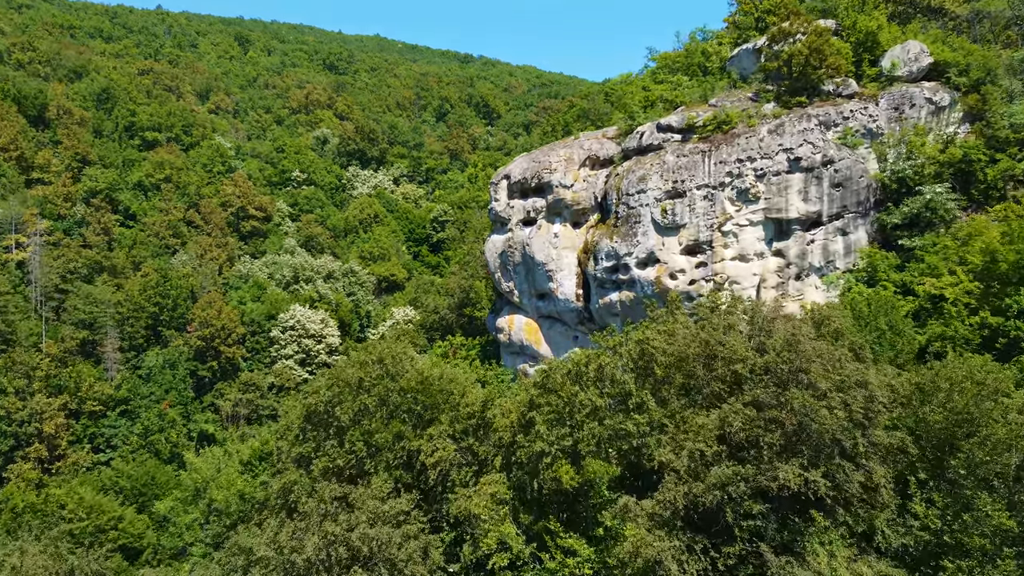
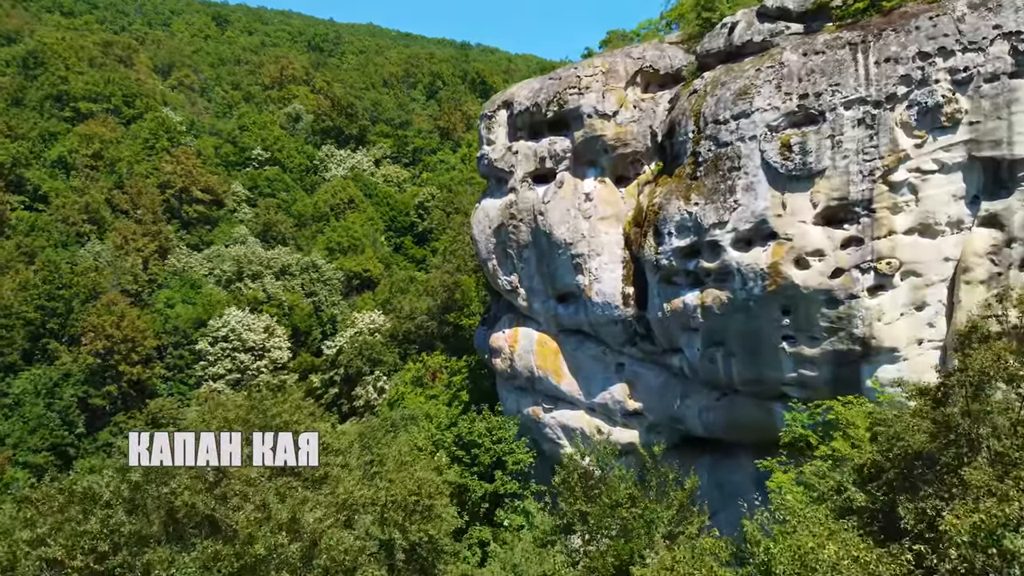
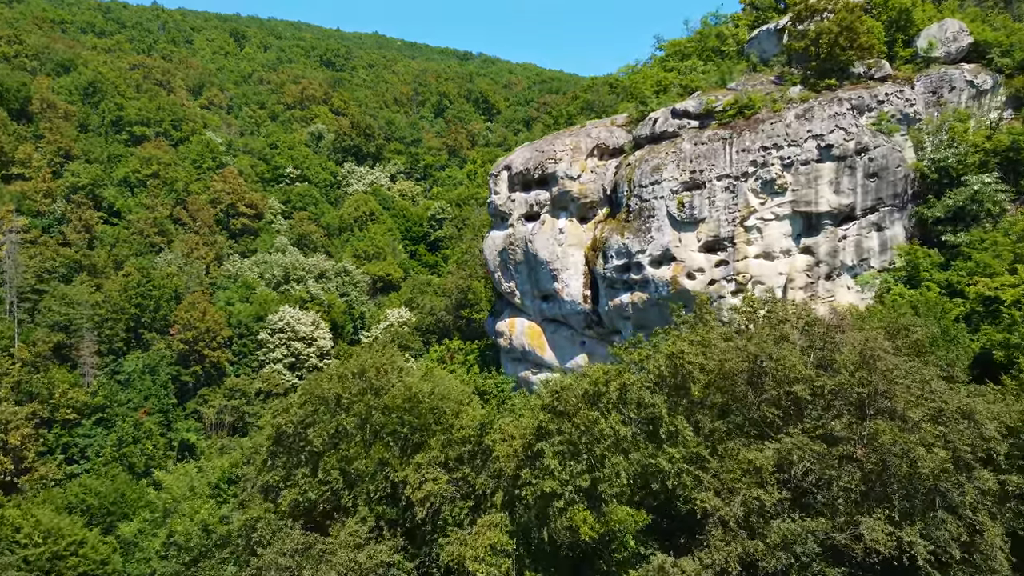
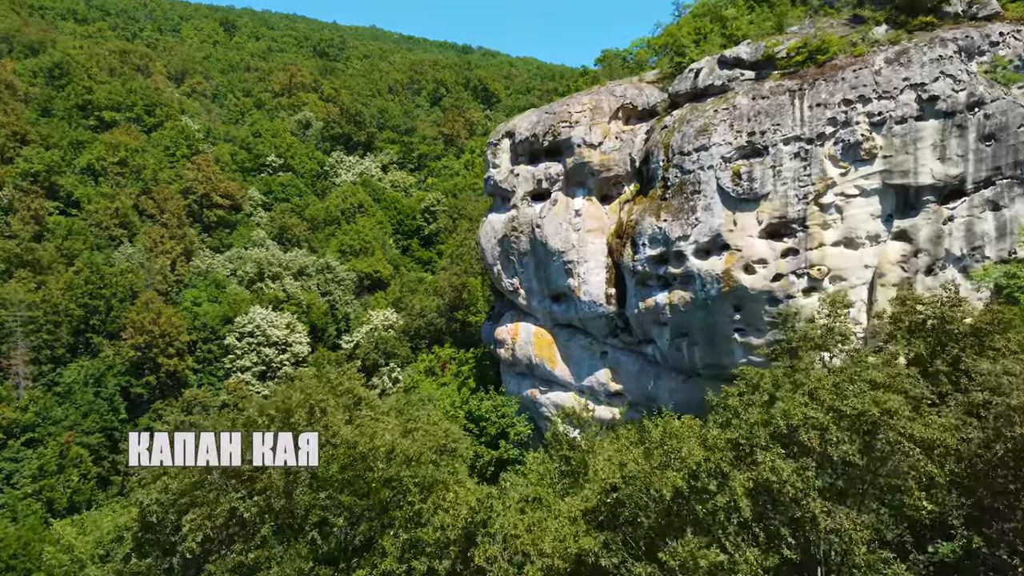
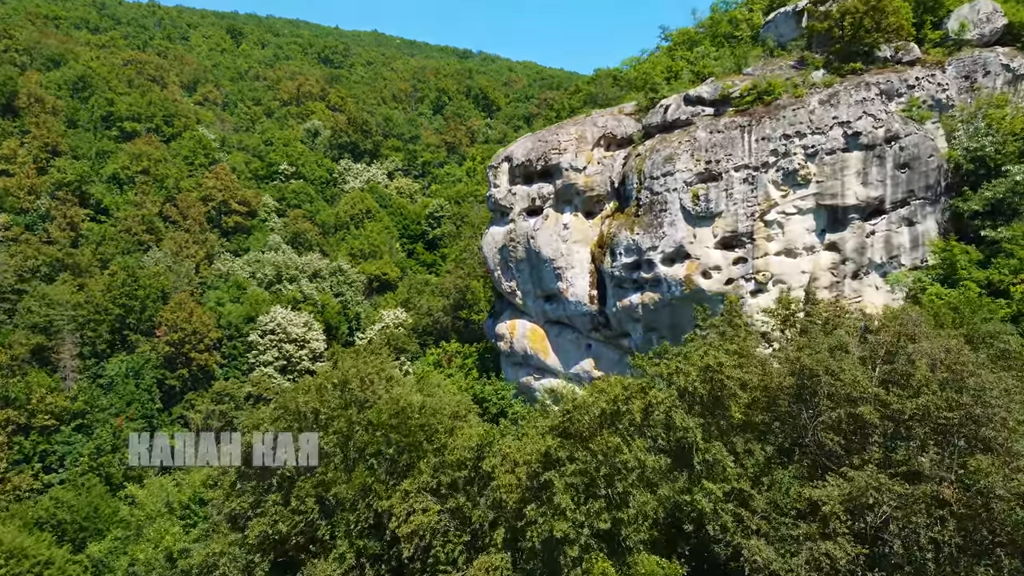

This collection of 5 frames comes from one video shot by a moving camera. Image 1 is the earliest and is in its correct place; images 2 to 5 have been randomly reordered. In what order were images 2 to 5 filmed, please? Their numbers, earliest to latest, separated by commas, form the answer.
3, 5, 4, 2
